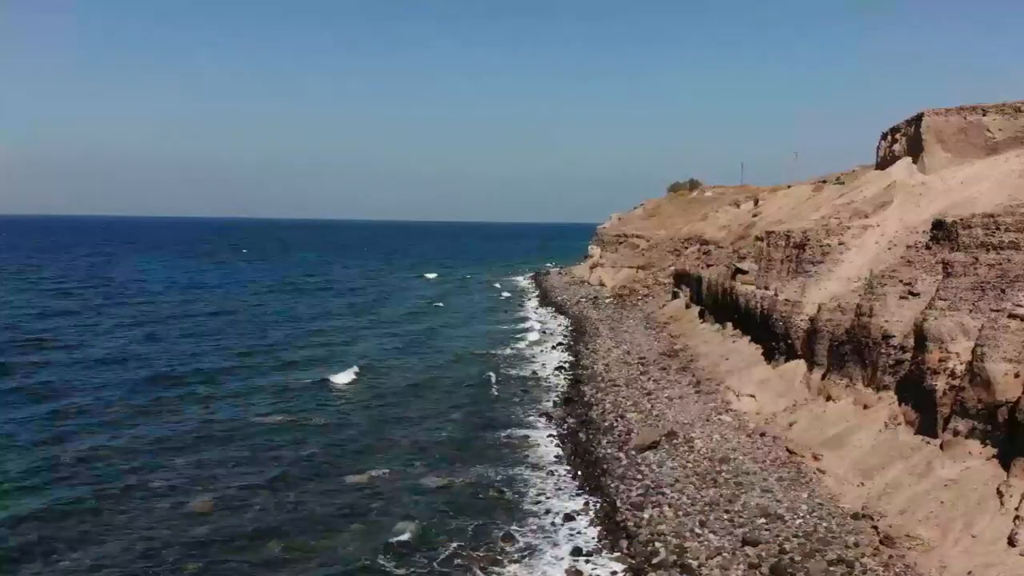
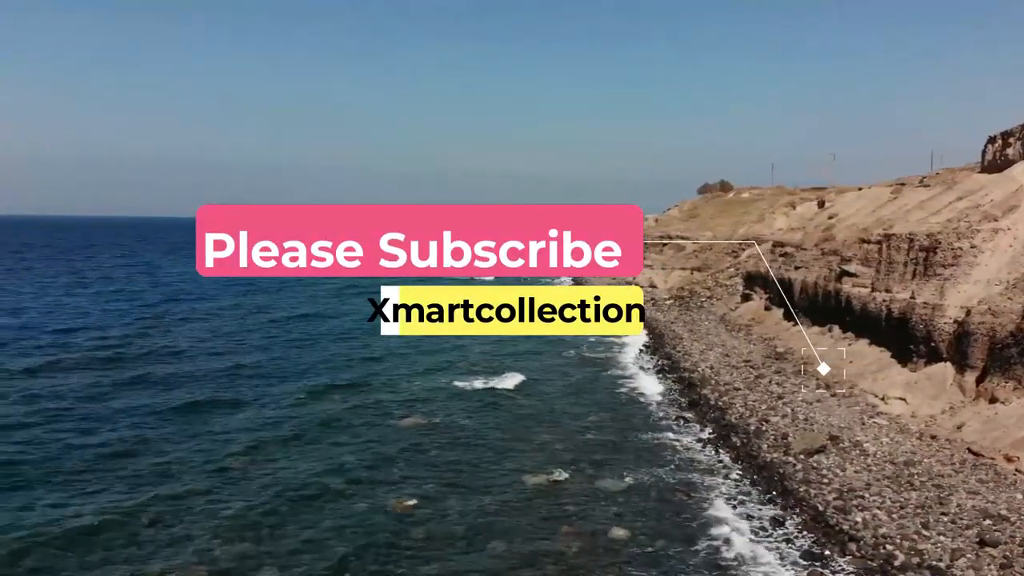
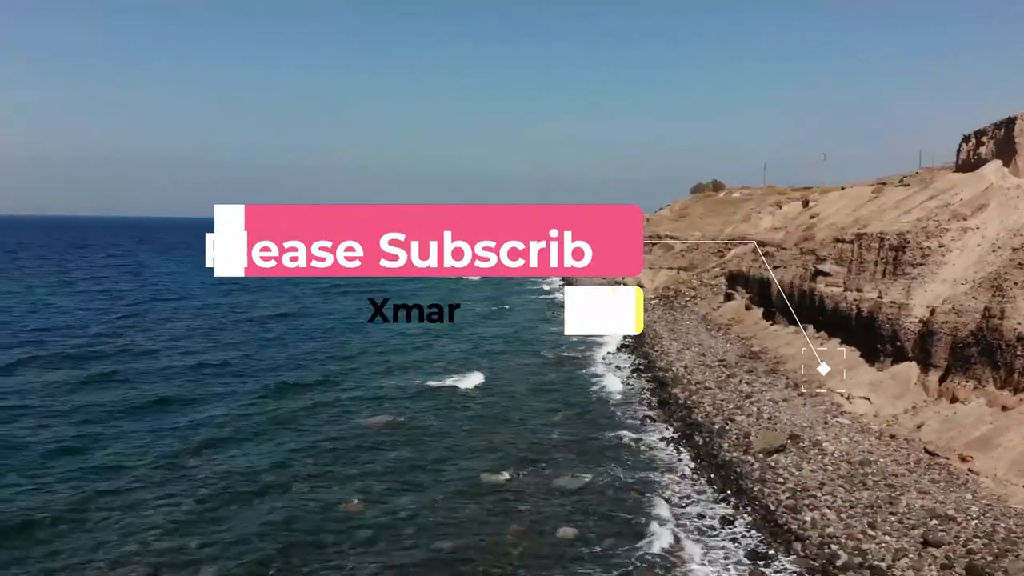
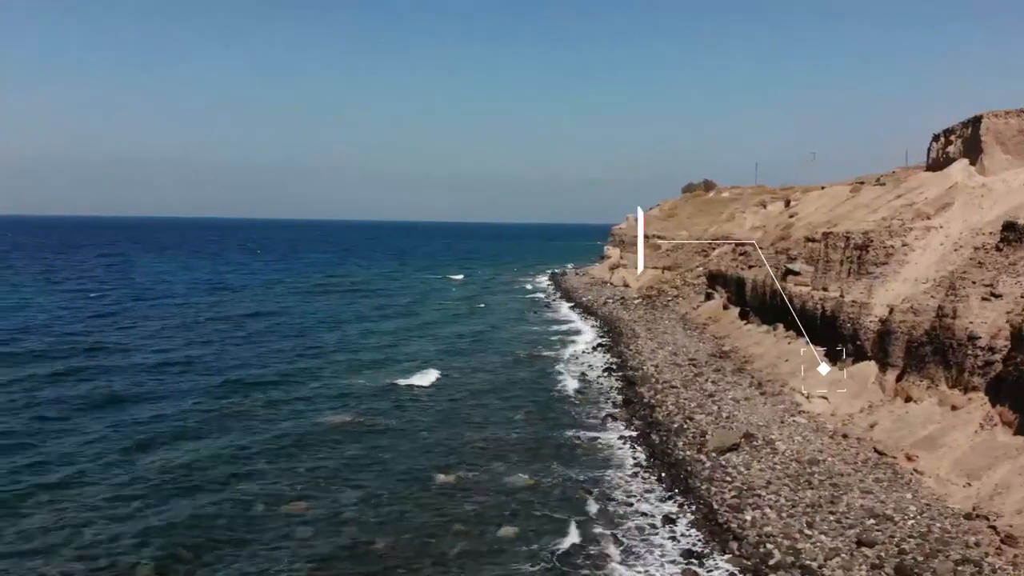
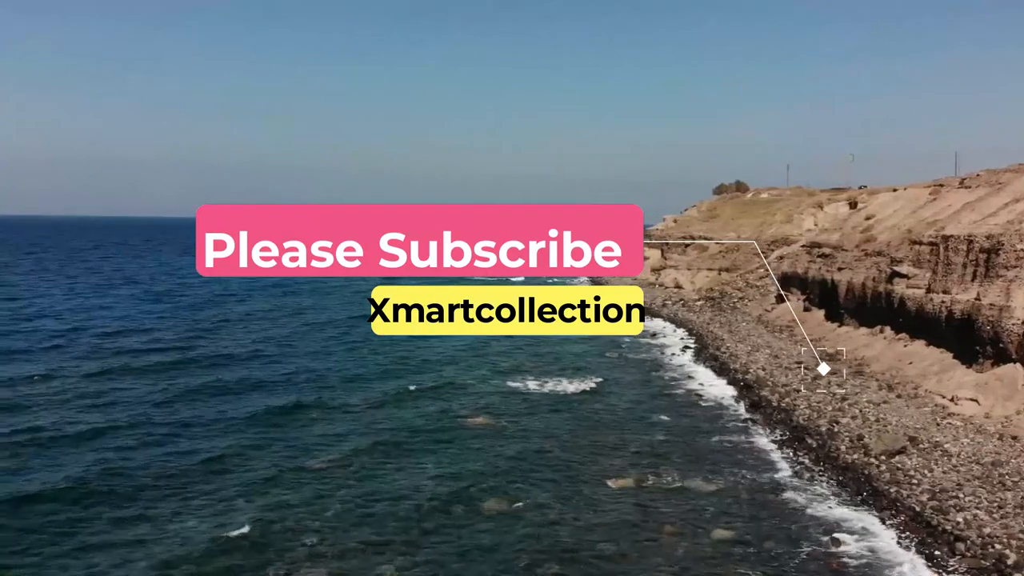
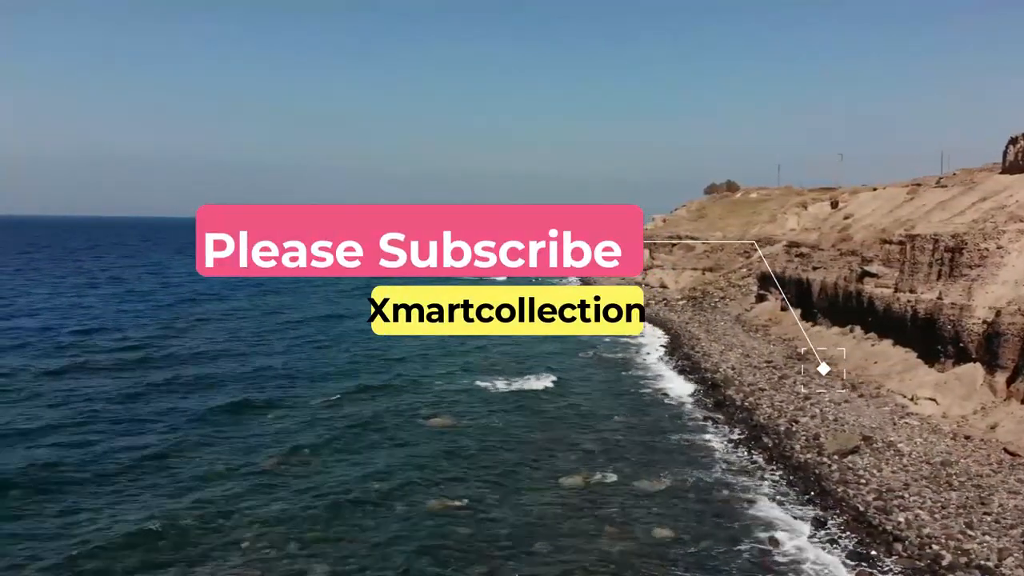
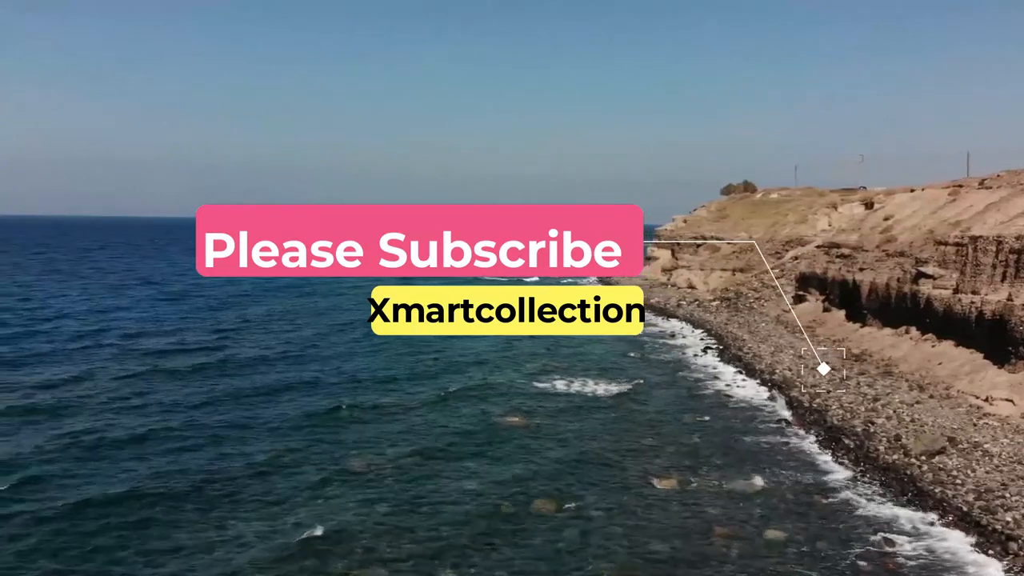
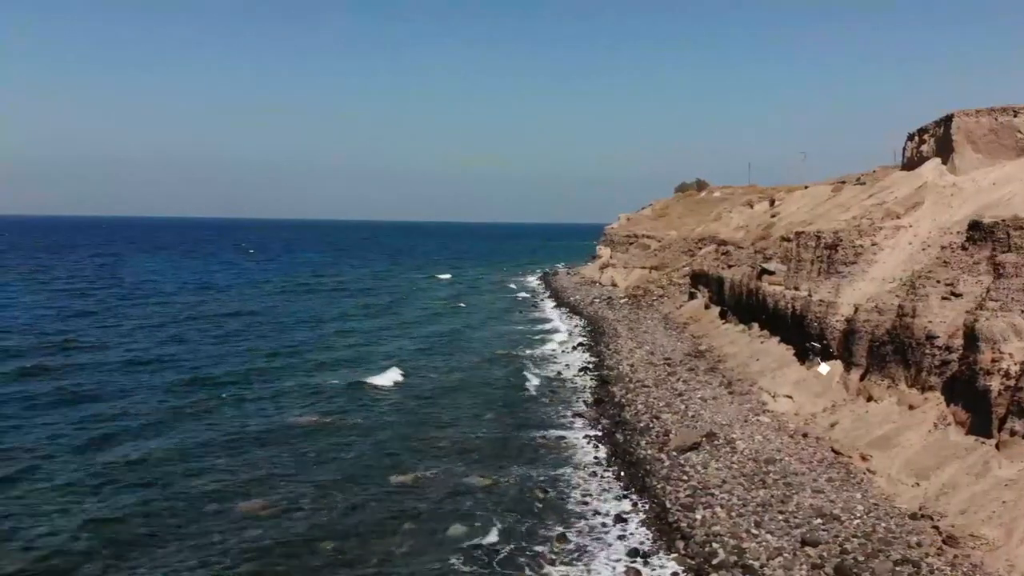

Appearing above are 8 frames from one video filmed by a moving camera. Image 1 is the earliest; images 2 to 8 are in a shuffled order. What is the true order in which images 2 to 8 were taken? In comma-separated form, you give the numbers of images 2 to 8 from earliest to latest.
8, 4, 3, 2, 6, 5, 7
